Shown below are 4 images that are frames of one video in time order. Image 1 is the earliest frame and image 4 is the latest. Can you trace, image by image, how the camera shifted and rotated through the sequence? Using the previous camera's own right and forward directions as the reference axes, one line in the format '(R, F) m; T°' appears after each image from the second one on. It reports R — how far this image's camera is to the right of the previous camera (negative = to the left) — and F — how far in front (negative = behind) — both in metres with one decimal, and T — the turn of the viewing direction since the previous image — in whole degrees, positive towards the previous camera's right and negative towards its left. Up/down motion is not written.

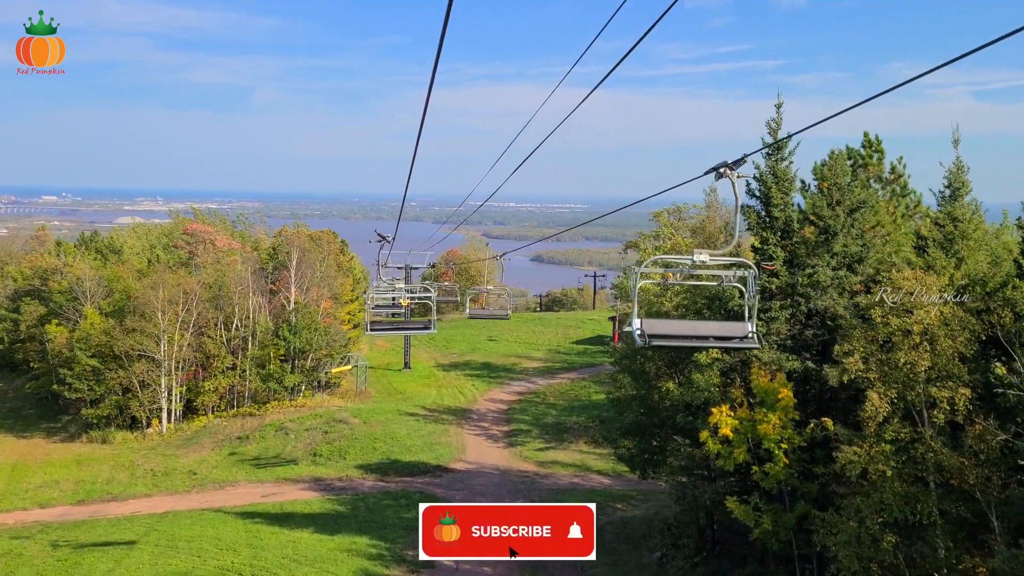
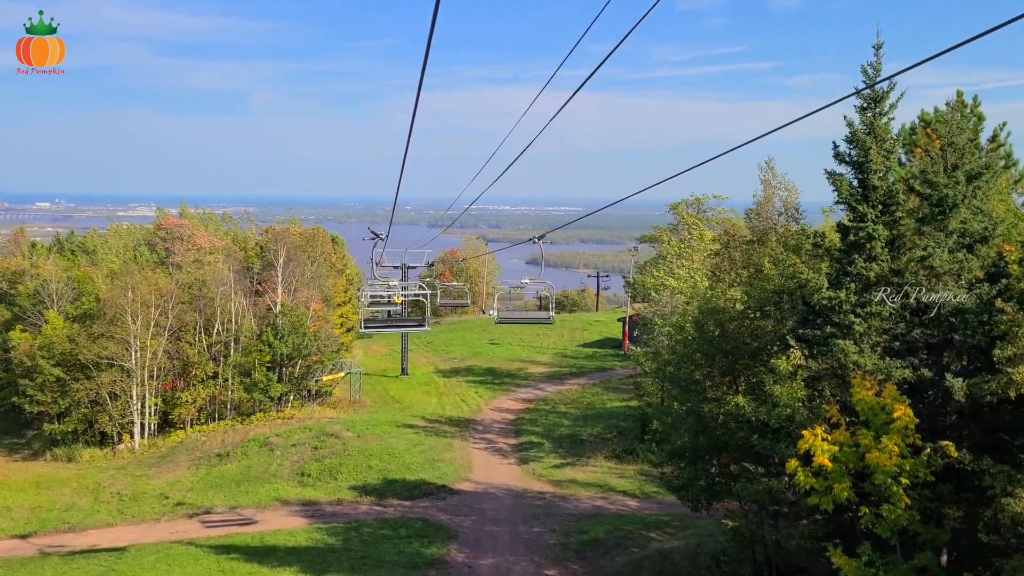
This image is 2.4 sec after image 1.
(-0.5, +2.9) m; 0°
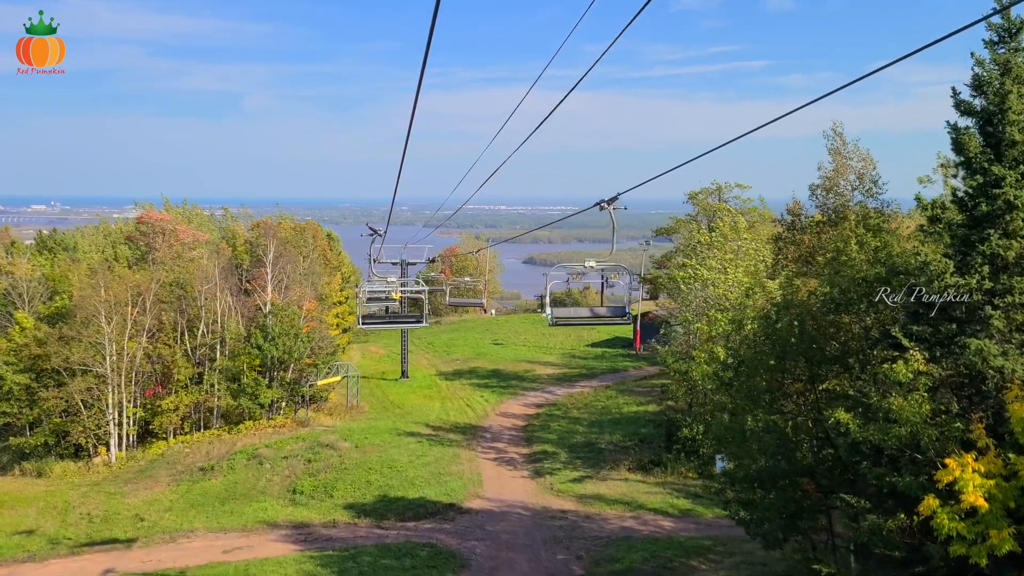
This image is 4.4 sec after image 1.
(-0.5, +2.4) m; 0°
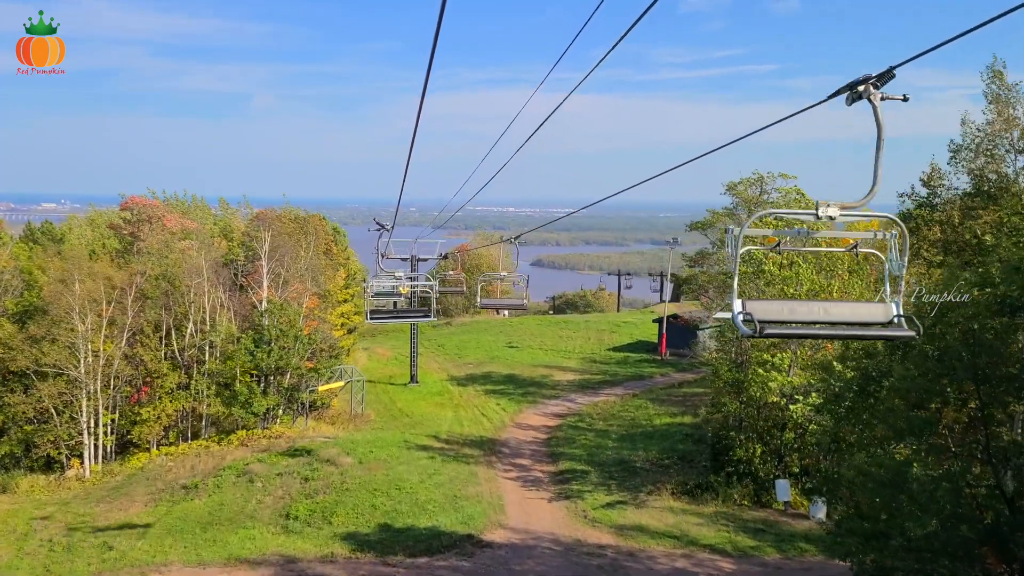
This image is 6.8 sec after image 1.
(-0.6, +2.9) m; -1°
